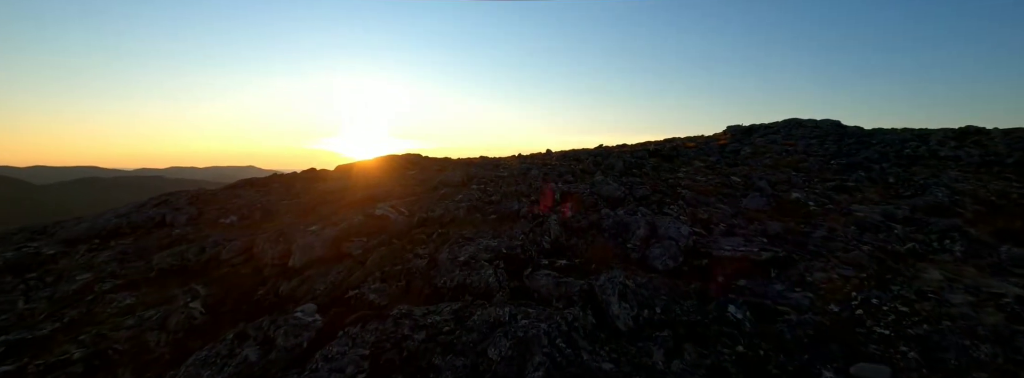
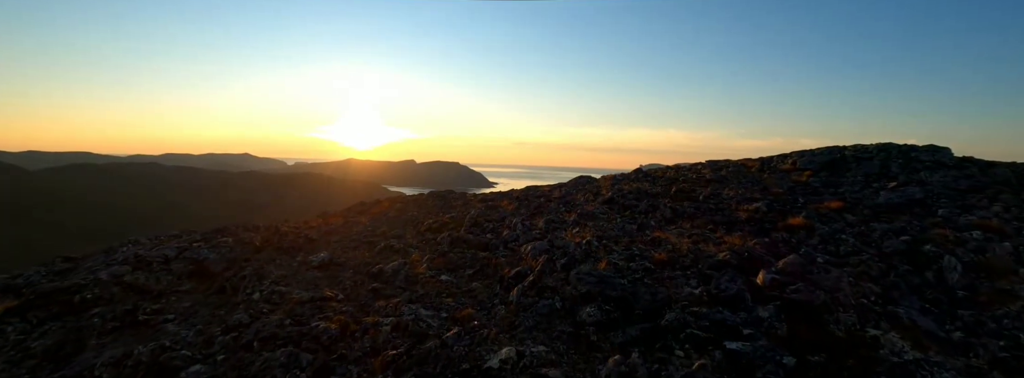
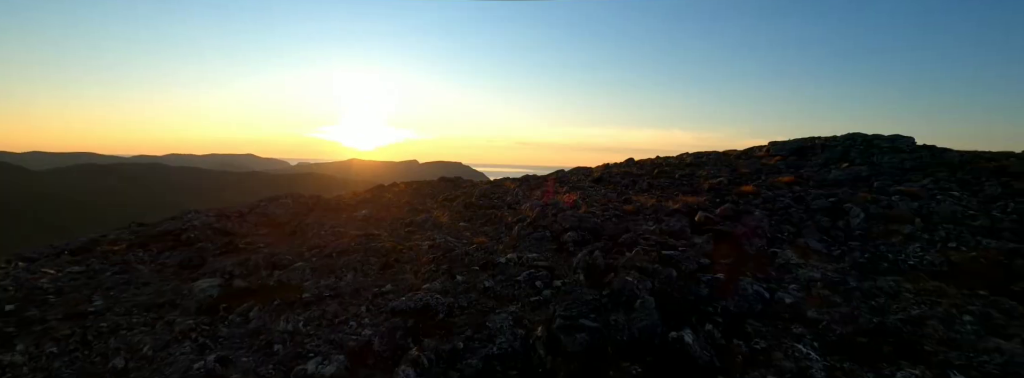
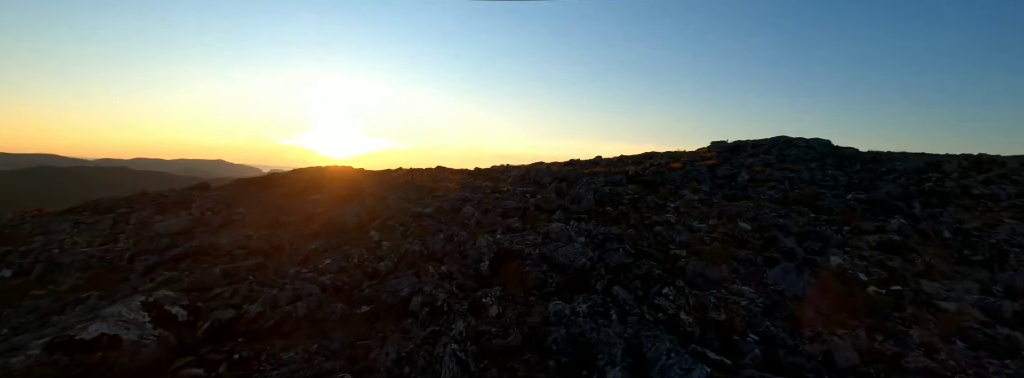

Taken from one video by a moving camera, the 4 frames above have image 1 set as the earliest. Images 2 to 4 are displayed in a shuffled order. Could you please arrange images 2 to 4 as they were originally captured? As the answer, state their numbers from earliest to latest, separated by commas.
4, 3, 2
